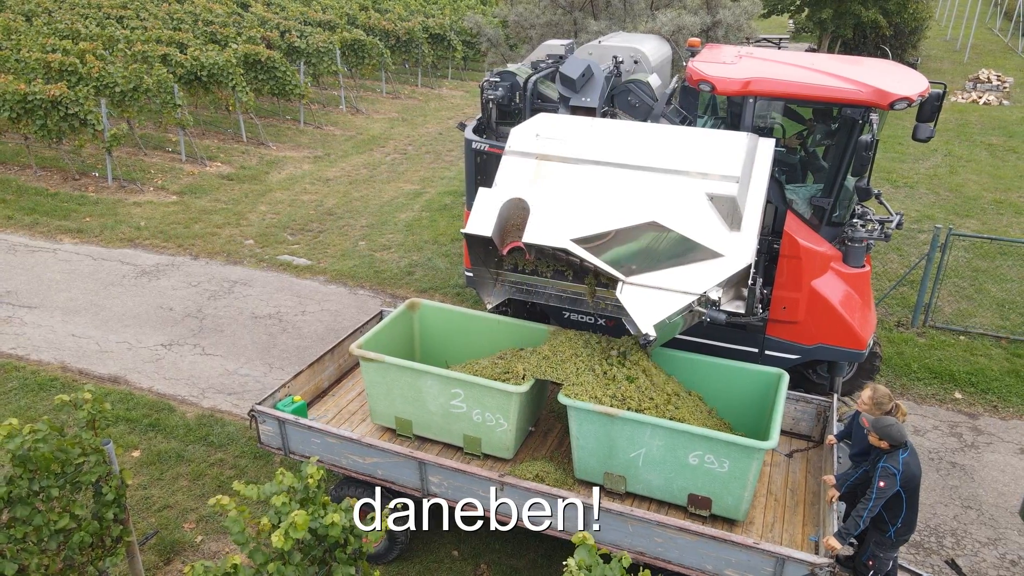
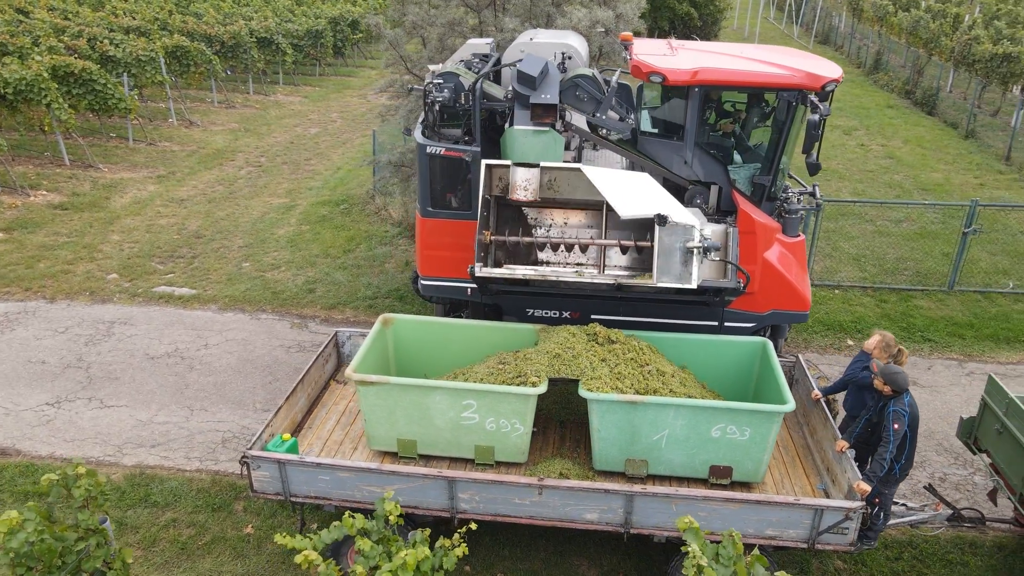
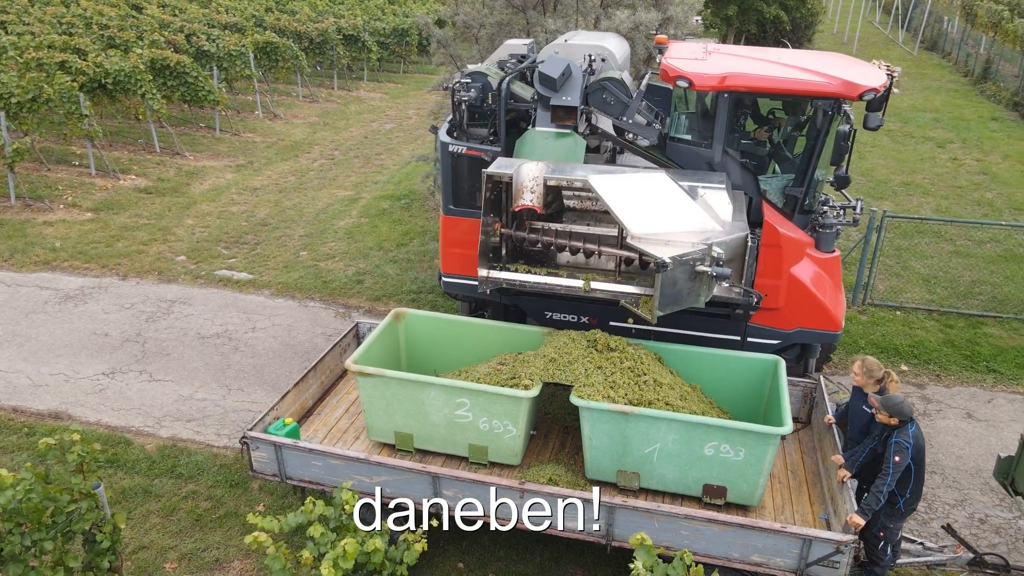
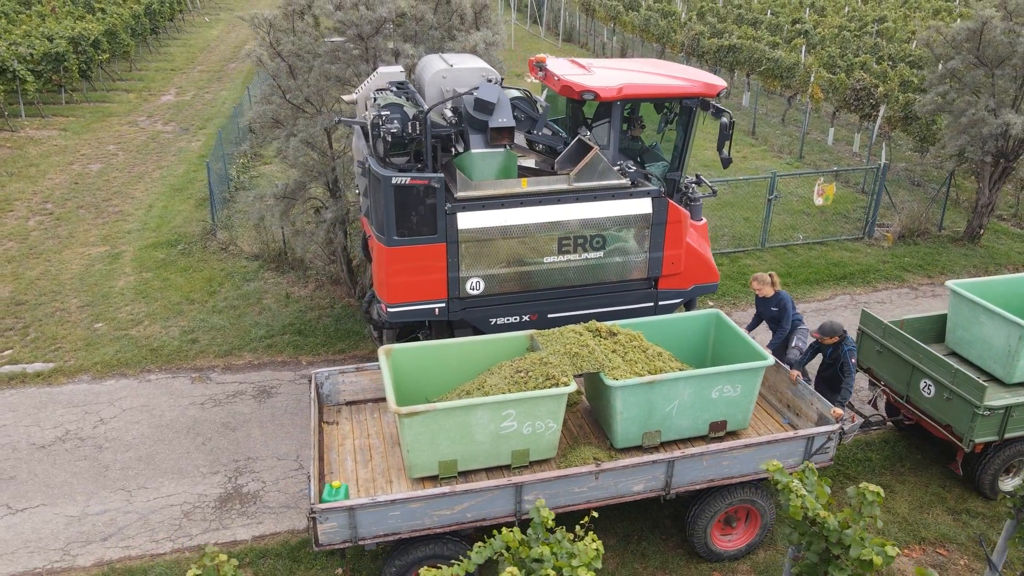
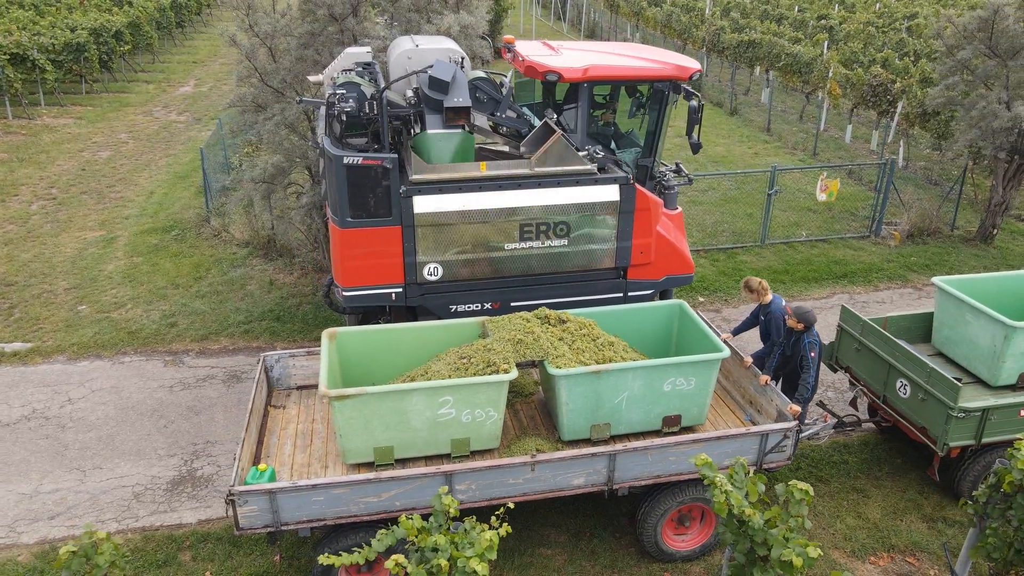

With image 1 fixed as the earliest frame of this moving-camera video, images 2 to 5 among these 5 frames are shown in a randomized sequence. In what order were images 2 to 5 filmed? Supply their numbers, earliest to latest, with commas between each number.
3, 2, 5, 4
